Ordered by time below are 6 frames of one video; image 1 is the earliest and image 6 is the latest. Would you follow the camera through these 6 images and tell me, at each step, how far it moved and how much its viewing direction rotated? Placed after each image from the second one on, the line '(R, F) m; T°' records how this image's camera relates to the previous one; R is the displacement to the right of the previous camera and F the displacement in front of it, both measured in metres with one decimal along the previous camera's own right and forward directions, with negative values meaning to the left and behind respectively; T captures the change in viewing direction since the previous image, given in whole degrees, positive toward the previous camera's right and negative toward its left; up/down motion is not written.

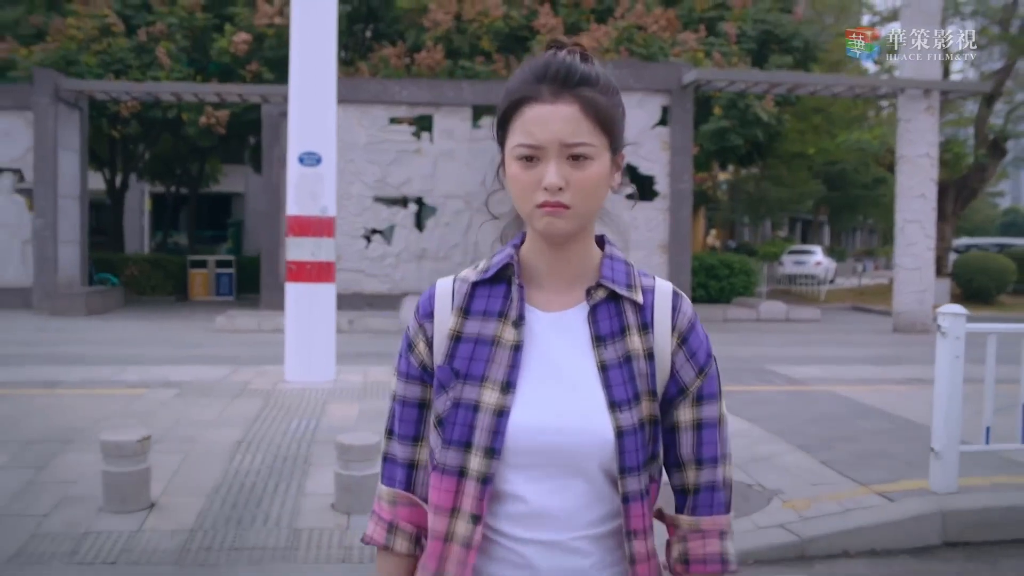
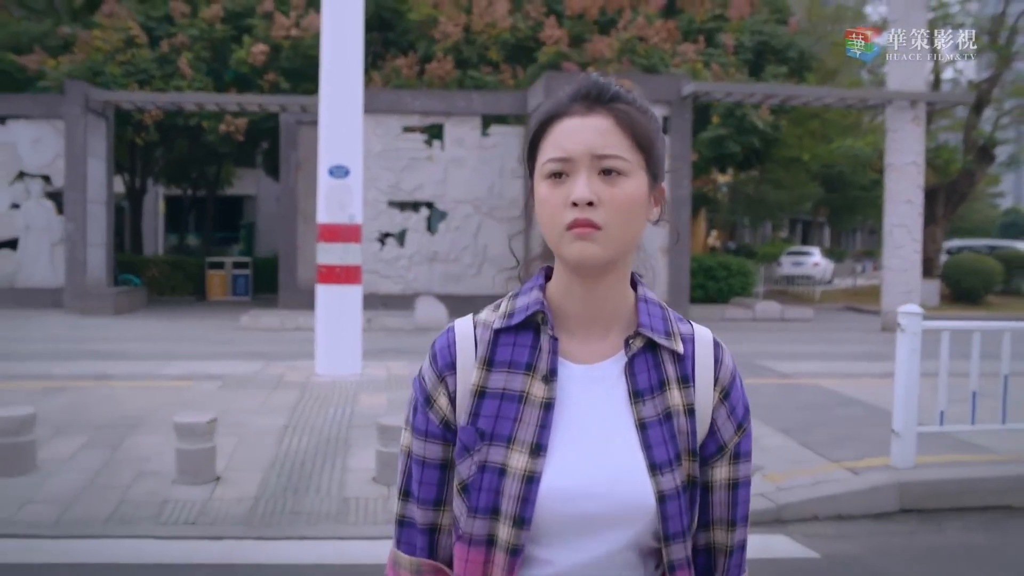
(-0.1, -0.8) m; 0°
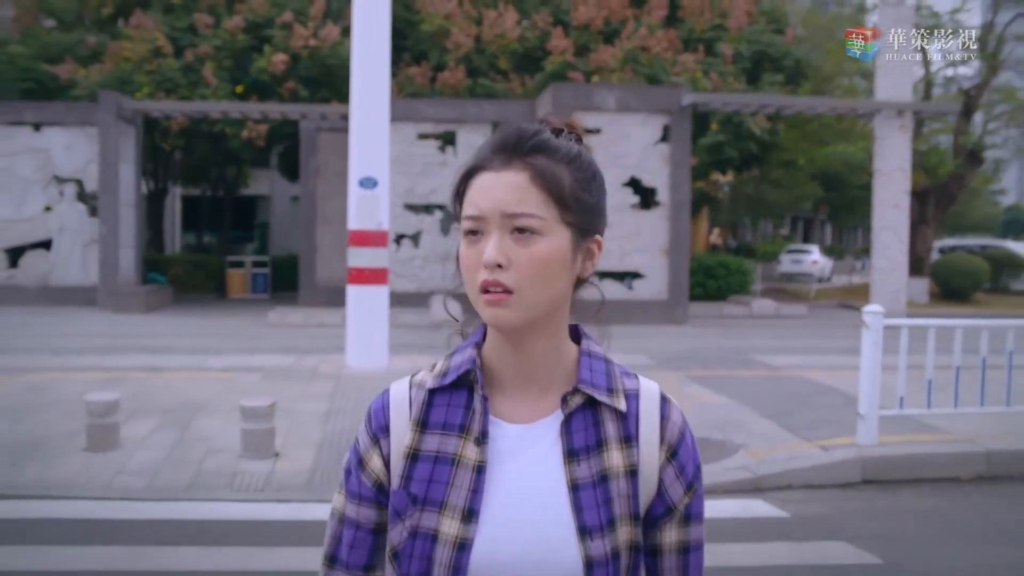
(-0.1, -1.0) m; 0°
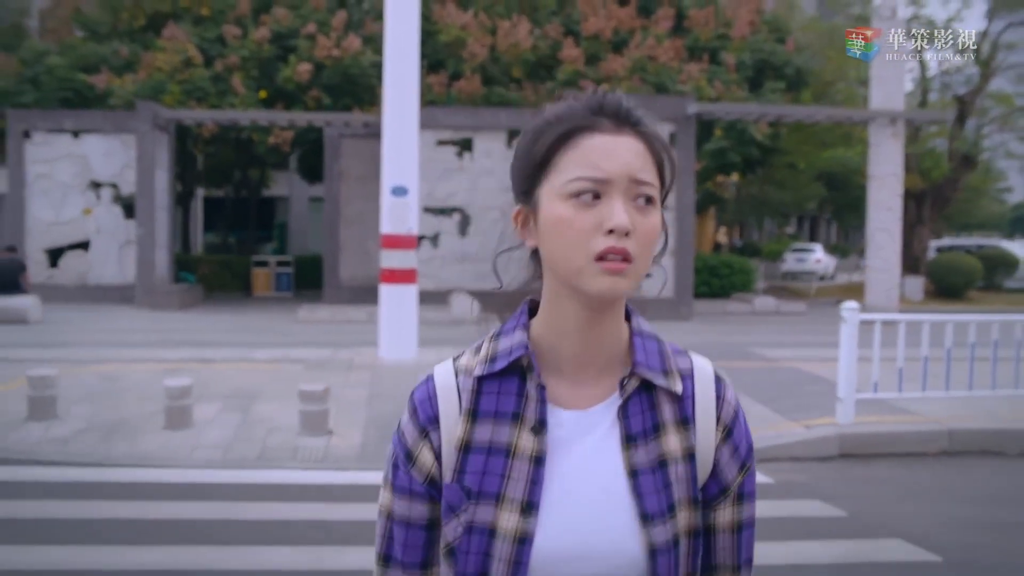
(-0.1, -1.1) m; 0°
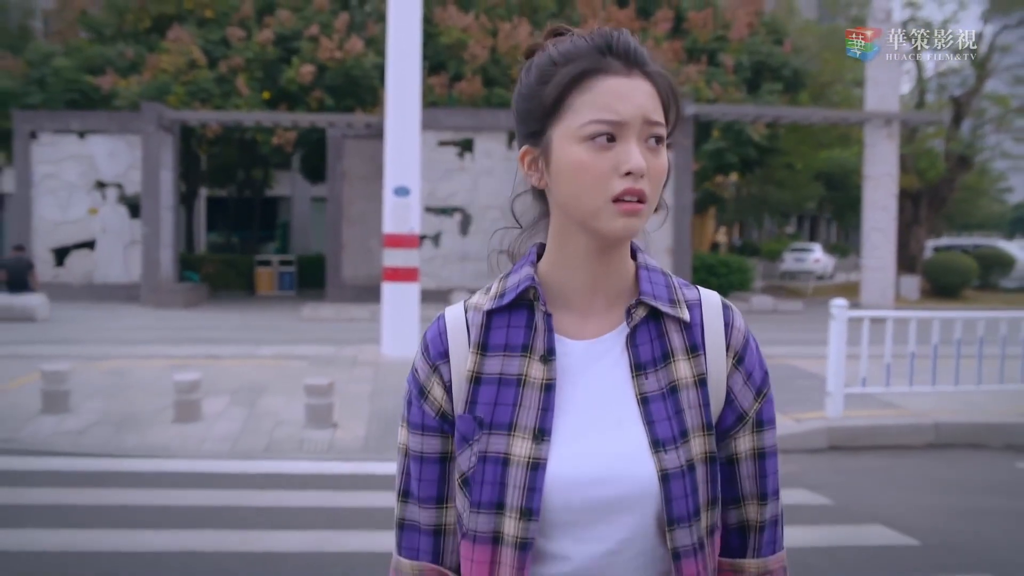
(0.0, -0.3) m; 0°
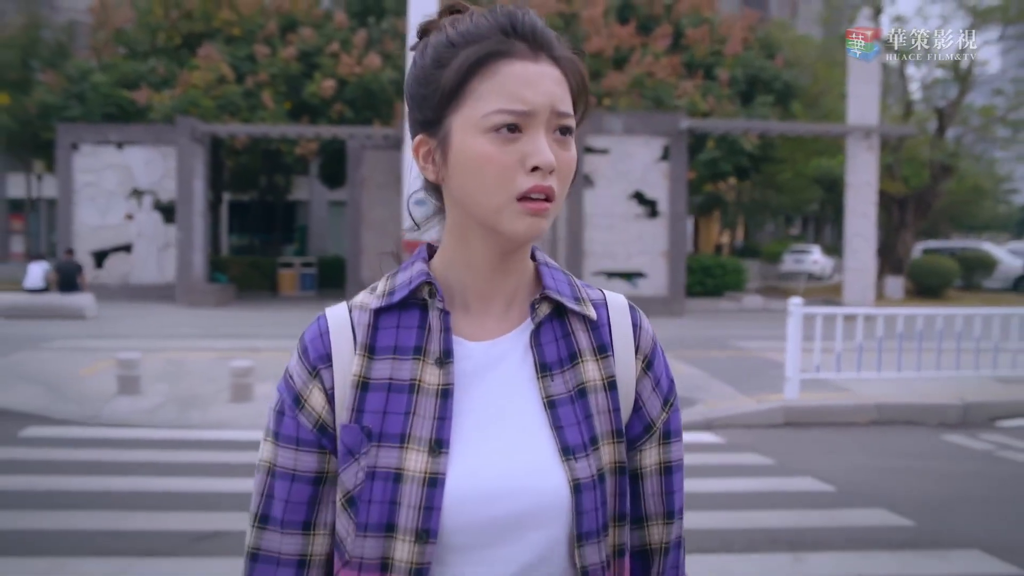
(+0.1, -1.5) m; -1°
